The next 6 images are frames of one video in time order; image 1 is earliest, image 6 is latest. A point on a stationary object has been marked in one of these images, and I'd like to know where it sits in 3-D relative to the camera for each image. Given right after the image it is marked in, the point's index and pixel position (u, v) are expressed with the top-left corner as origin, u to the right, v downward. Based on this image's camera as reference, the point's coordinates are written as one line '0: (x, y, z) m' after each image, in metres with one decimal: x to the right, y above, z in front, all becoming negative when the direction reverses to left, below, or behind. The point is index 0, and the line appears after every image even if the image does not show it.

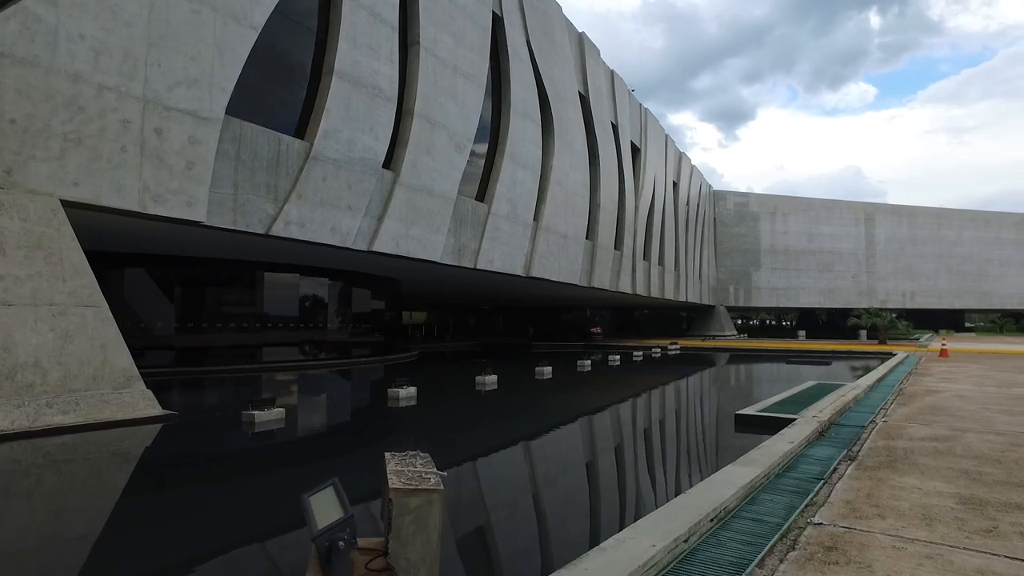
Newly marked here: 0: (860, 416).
0: (+2.4, -0.9, +5.6) m
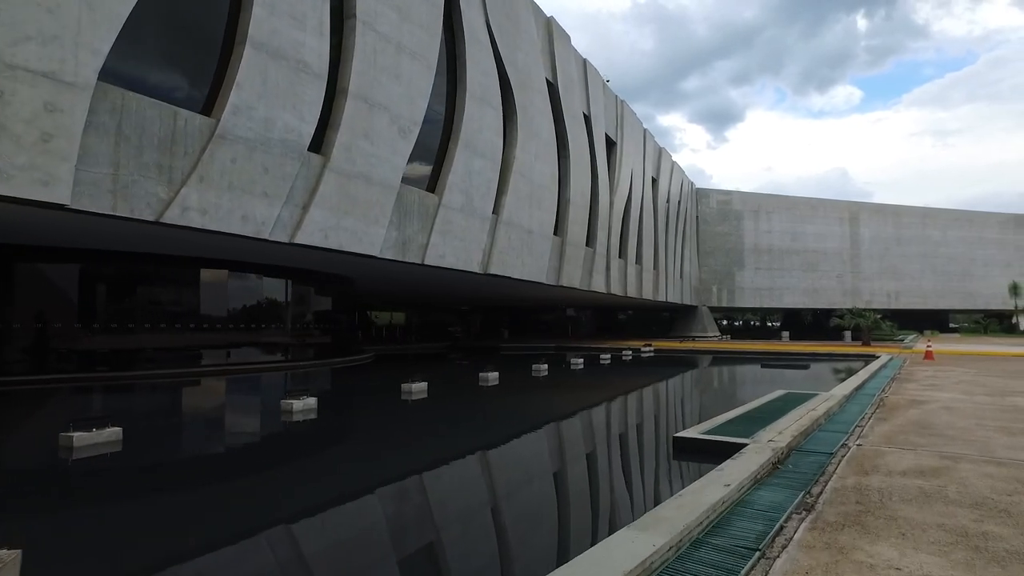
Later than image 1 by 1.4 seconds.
0: (+1.8, -0.8, +4.6) m
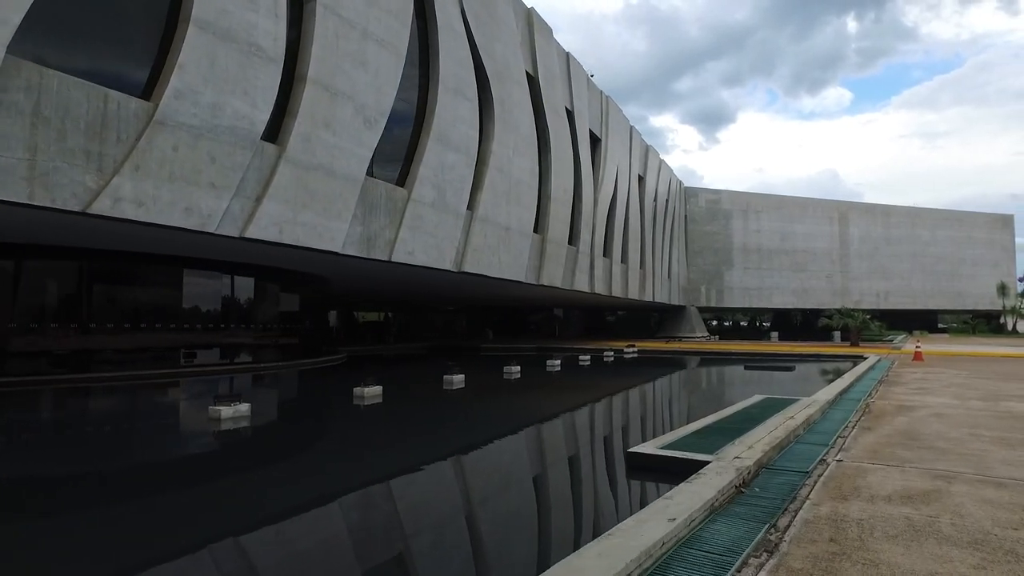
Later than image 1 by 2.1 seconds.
0: (+1.5, -0.8, +4.0) m
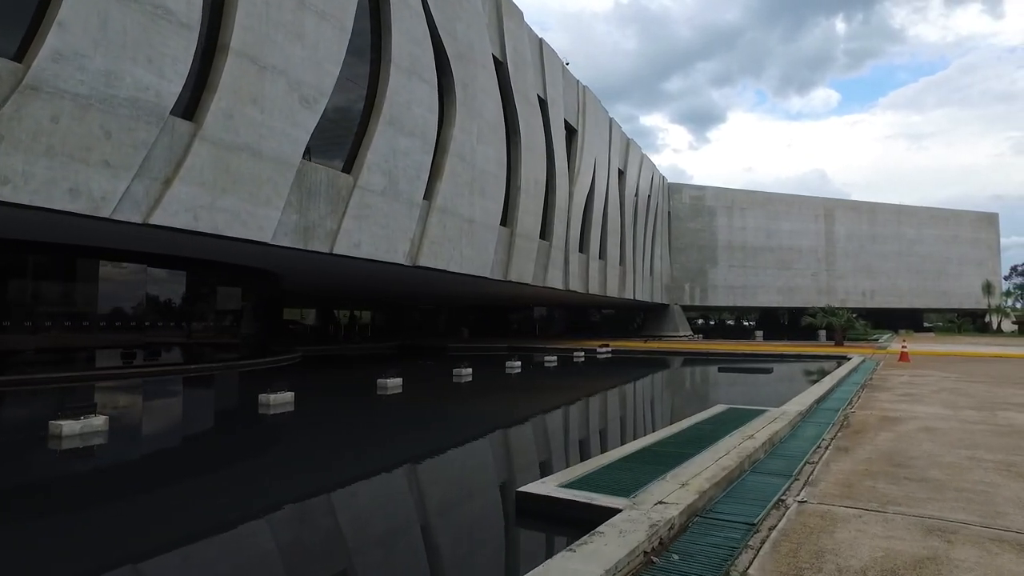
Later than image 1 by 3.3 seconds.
0: (+1.0, -0.8, +3.1) m
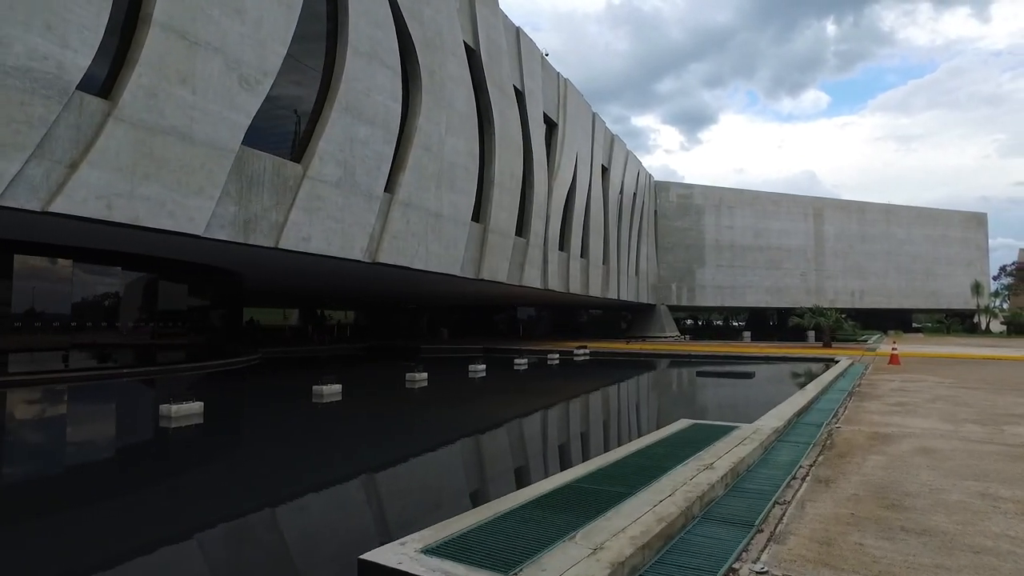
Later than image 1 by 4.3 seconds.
0: (+0.6, -0.7, +2.3) m
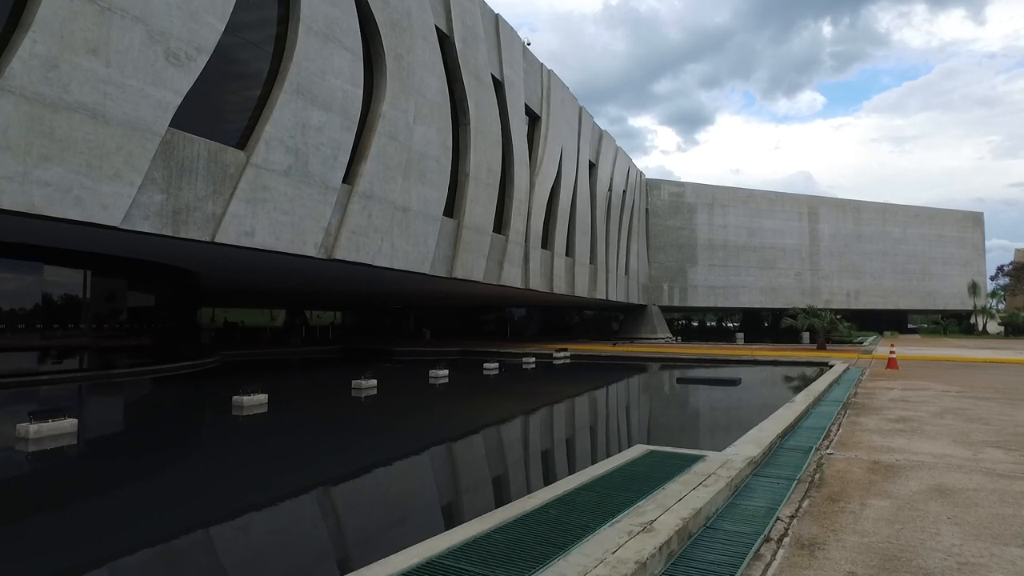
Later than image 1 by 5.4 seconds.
0: (+0.2, -0.7, +1.4) m
